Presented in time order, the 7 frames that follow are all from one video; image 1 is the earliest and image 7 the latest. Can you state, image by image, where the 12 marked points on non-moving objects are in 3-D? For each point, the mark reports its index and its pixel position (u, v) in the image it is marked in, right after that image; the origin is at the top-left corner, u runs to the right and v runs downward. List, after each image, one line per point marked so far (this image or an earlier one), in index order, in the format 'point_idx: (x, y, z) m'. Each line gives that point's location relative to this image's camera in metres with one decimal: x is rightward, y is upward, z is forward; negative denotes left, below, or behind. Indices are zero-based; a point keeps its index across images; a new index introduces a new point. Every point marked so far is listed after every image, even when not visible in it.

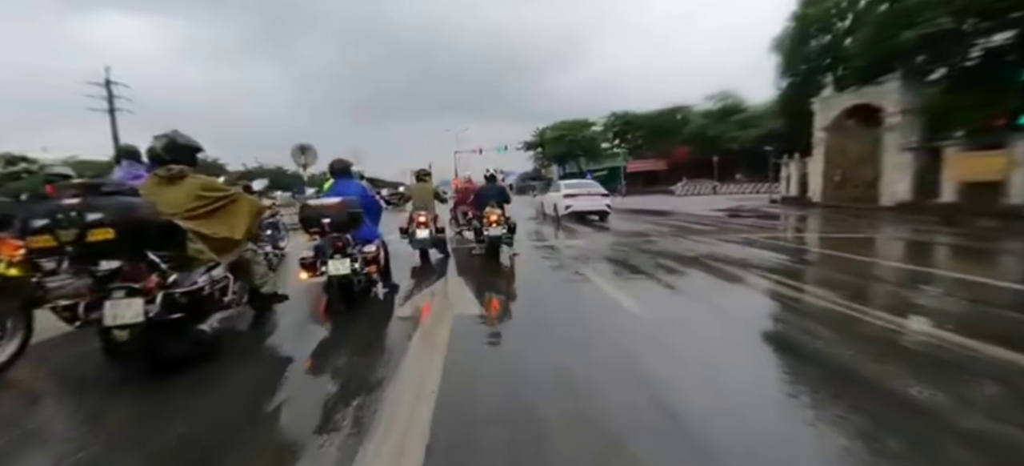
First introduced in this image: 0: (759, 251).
0: (+6.2, -0.4, +13.1) m
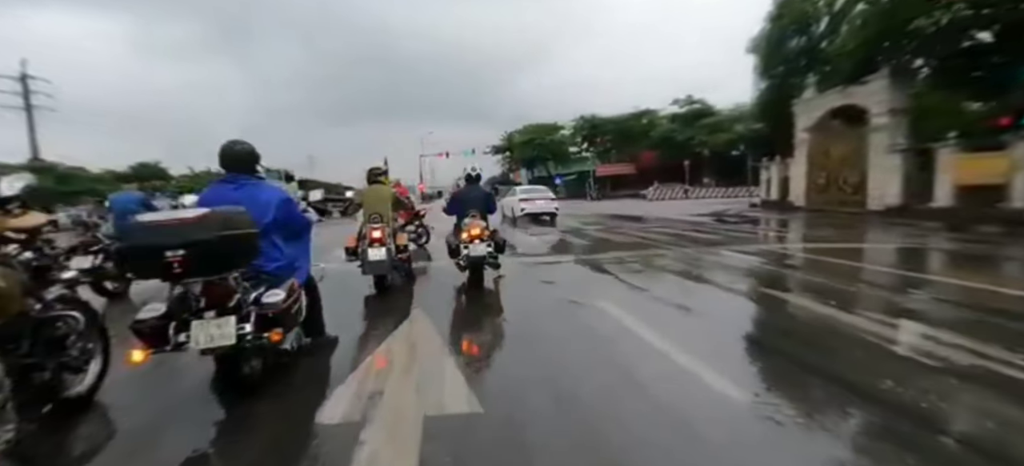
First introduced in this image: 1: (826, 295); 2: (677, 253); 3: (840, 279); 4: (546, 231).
0: (+5.6, -0.6, +11.9) m
1: (+5.1, -1.0, +8.5) m
2: (+3.7, -0.4, +11.9) m
3: (+6.4, -0.9, +10.2) m
4: (+1.1, +0.1, +16.8) m
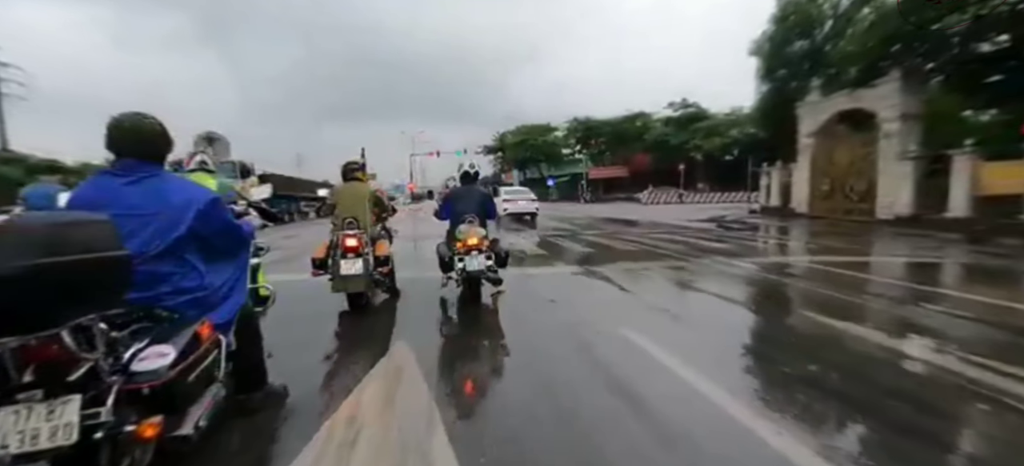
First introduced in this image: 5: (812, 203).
0: (+5.5, -0.8, +11.2) m
1: (+5.0, -1.1, +7.8) m
2: (+3.6, -0.6, +11.1) m
3: (+6.3, -1.1, +9.4) m
4: (+0.8, 0.0, +16.0) m
5: (+10.6, +1.1, +18.1) m
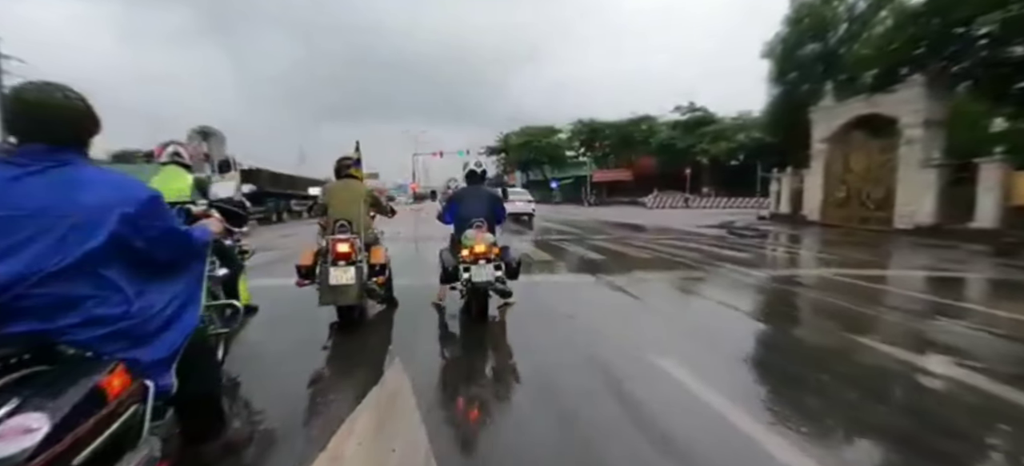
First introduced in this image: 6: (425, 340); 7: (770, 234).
0: (+5.6, -0.9, +10.7) m
1: (+5.1, -1.3, +7.3) m
2: (+3.7, -0.7, +10.6) m
3: (+6.4, -1.3, +8.9) m
4: (+1.0, -0.1, +15.5) m
5: (+10.8, +0.8, +17.6) m
6: (-0.7, -0.9, +4.4) m
7: (+8.8, 0.0, +17.5) m
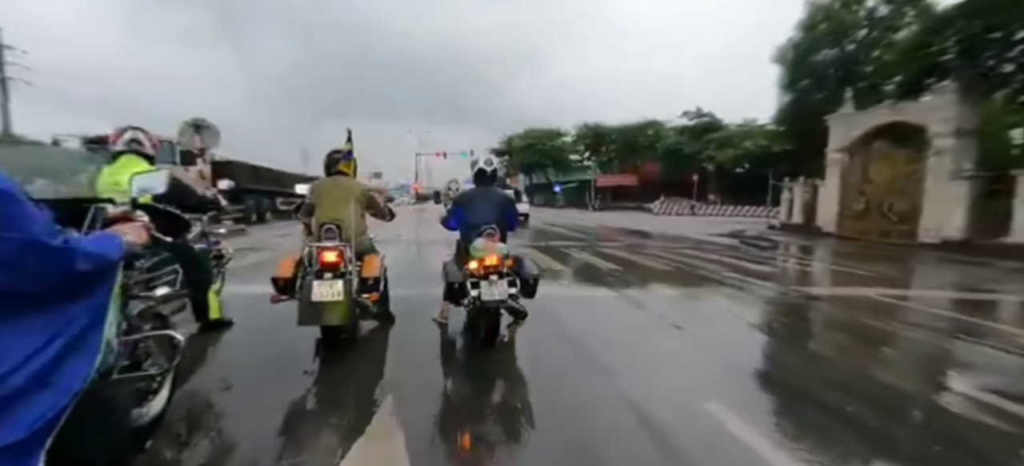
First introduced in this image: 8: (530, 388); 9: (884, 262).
0: (+5.7, -1.2, +10.1) m
1: (+5.2, -1.5, +6.7) m
2: (+3.8, -0.9, +10.0) m
3: (+6.5, -1.5, +8.3) m
4: (+1.1, -0.3, +14.9) m
5: (+11.0, +0.4, +17.0) m
6: (-0.7, -1.0, +3.8) m
7: (+8.9, -0.4, +16.9) m
8: (+0.1, -1.1, +3.5) m
9: (+9.6, -0.7, +13.1) m
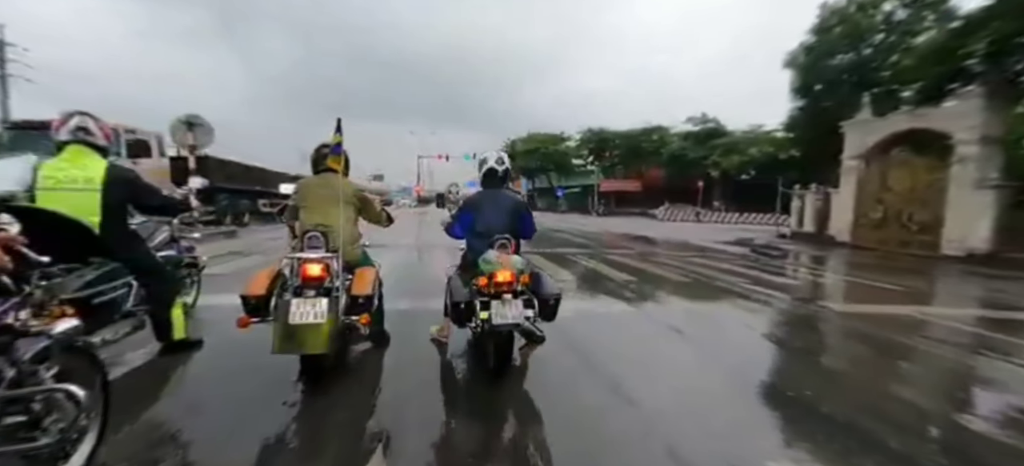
0: (+5.8, -1.3, +9.6) m
1: (+5.3, -1.7, +6.2) m
2: (+3.9, -1.1, +9.5) m
3: (+6.5, -1.7, +7.8) m
4: (+1.2, -0.5, +14.4) m
5: (+11.1, +0.1, +16.5) m
6: (-0.6, -1.0, +3.3) m
7: (+9.0, -0.7, +16.4) m
8: (+0.2, -1.1, +3.0) m
9: (+9.7, -1.0, +12.6) m
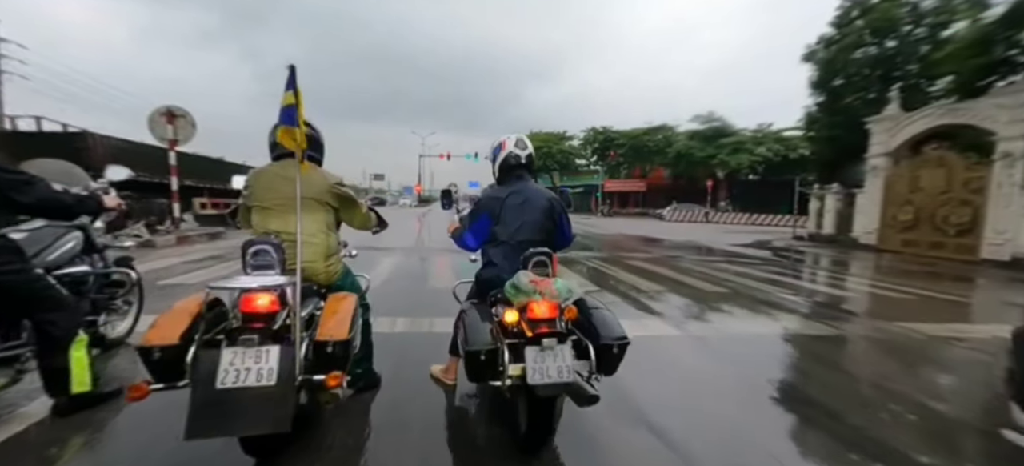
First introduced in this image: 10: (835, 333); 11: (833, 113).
0: (+5.9, -1.4, +8.7) m
1: (+5.5, -1.7, +5.3) m
2: (+4.1, -1.1, +8.6) m
3: (+6.7, -1.7, +6.9) m
4: (+1.4, -0.5, +13.6) m
5: (+11.3, 0.0, +15.6) m
6: (-0.4, -1.1, +2.4) m
7: (+9.2, -0.7, +15.5) m
8: (+0.4, -1.2, +2.1) m
9: (+9.8, -1.1, +11.7) m
10: (+4.2, -1.4, +6.6) m
11: (+11.6, +4.3, +18.5) m
